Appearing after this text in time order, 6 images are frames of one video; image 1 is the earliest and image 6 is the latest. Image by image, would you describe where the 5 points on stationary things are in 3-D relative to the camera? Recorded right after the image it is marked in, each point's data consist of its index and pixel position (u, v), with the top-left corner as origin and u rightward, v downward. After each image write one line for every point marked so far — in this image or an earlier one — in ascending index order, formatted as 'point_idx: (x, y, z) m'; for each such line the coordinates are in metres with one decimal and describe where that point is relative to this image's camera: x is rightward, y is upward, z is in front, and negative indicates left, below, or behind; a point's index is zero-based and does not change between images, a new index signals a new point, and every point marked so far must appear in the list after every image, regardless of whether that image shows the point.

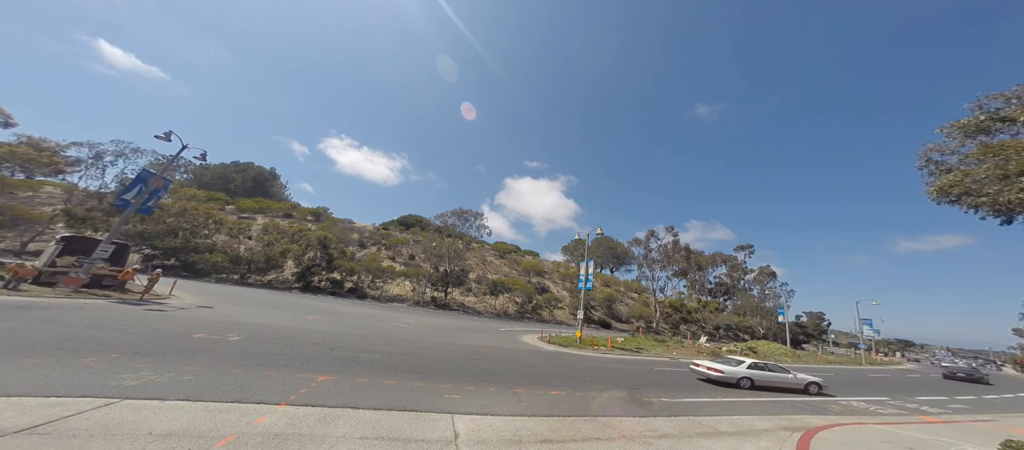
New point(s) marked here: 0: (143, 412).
0: (-5.2, -2.6, +4.0) m
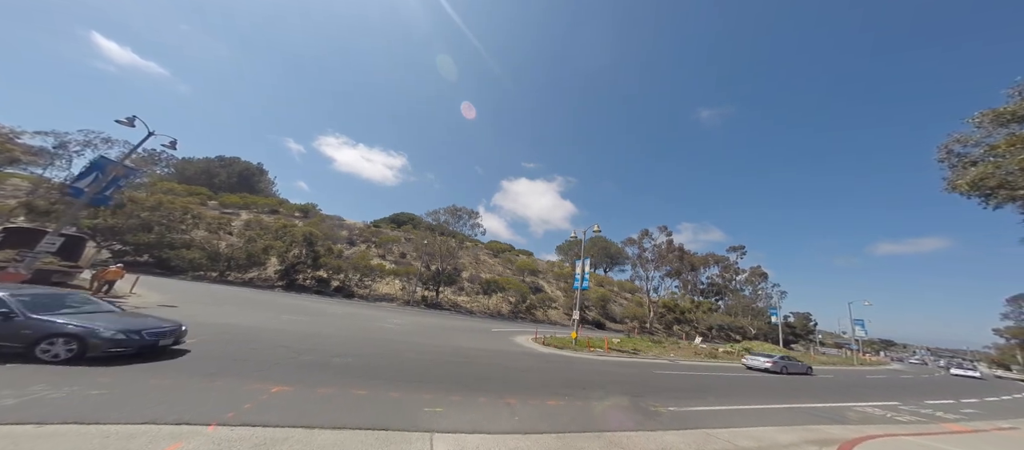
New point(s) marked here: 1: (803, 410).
0: (-5.3, -2.3, +2.9) m
1: (+9.9, -6.2, +9.4) m
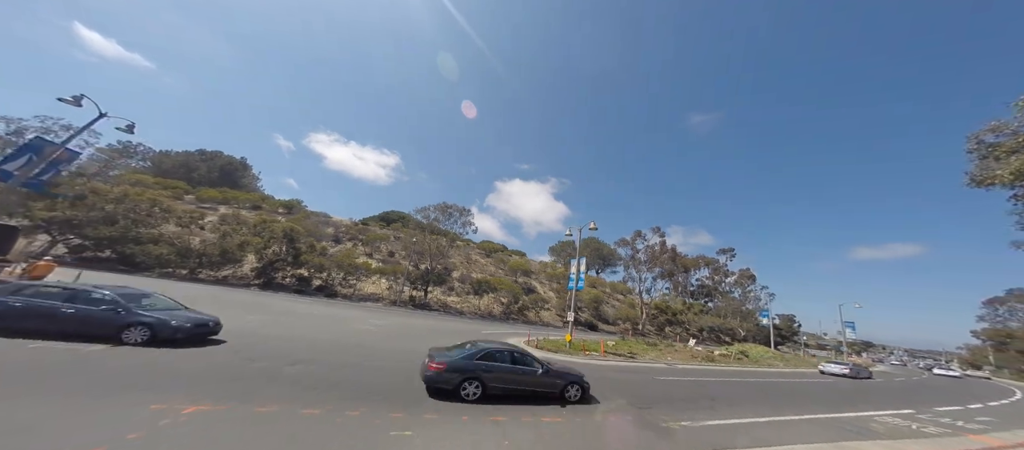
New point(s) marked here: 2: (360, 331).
0: (-5.5, -1.9, +1.6) m
1: (+9.5, -6.0, +8.5) m
2: (-8.6, -6.0, +16.0) m
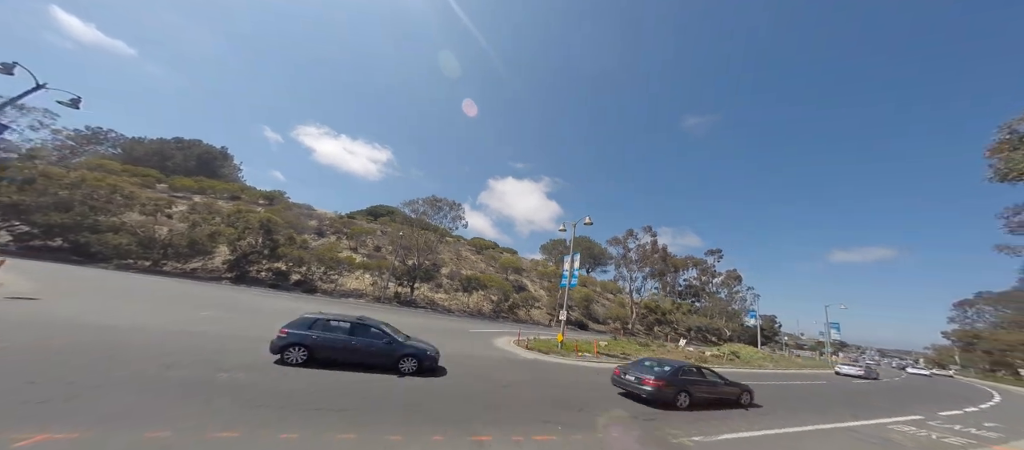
0: (-5.5, -1.4, +0.4) m
1: (+9.2, -5.8, +7.7) m
2: (-9.2, -5.4, +14.6) m
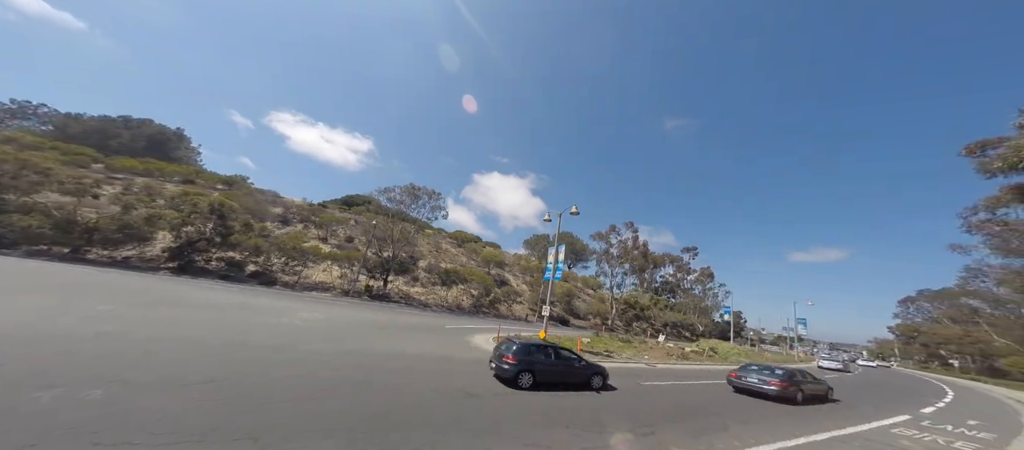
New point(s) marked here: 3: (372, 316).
0: (-5.5, -0.9, -1.4) m
1: (+8.6, -5.5, +6.9) m
2: (-10.2, -4.6, +12.6) m
3: (-9.8, -6.4, +19.6) m
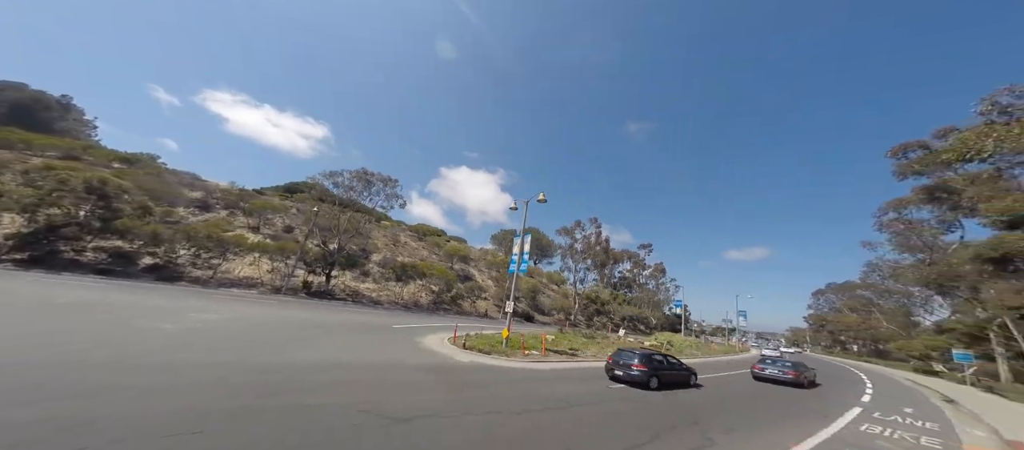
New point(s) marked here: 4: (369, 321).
0: (-5.4, -0.2, -3.9) m
1: (+7.5, -5.0, +6.1) m
2: (-11.8, -3.6, +9.5) m
3: (-12.3, -5.4, +16.5) m
4: (-9.4, -6.3, +18.2) m
